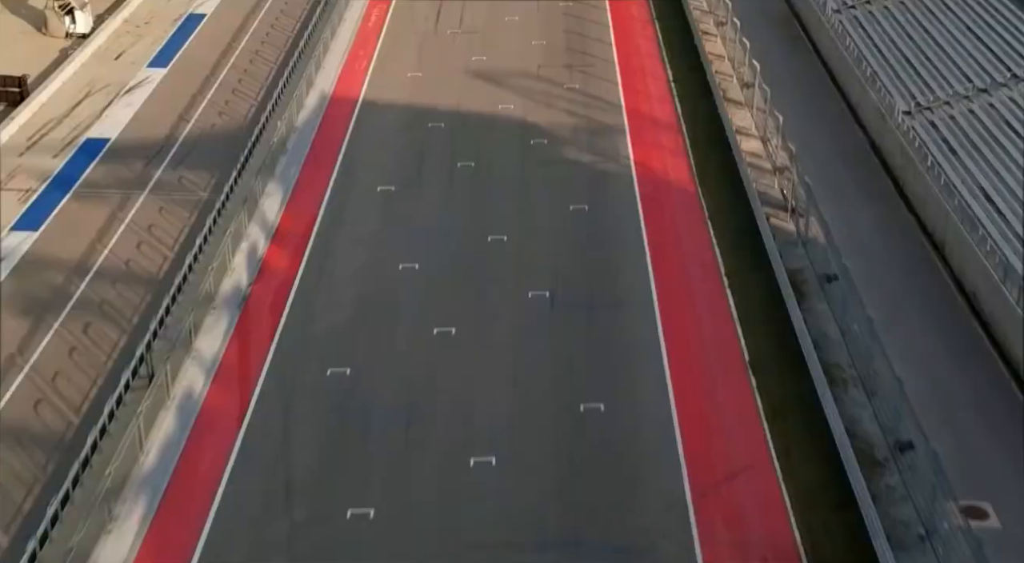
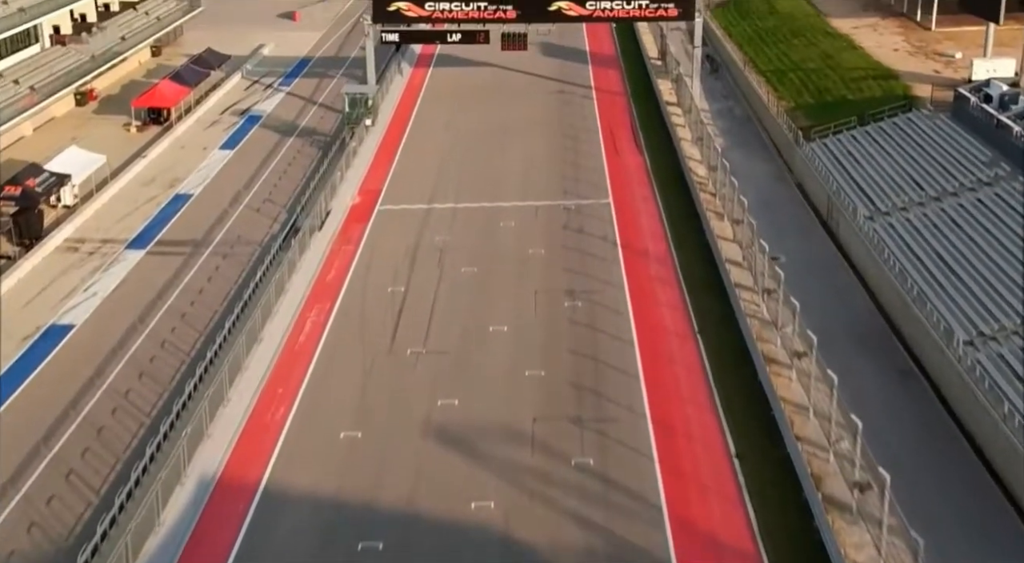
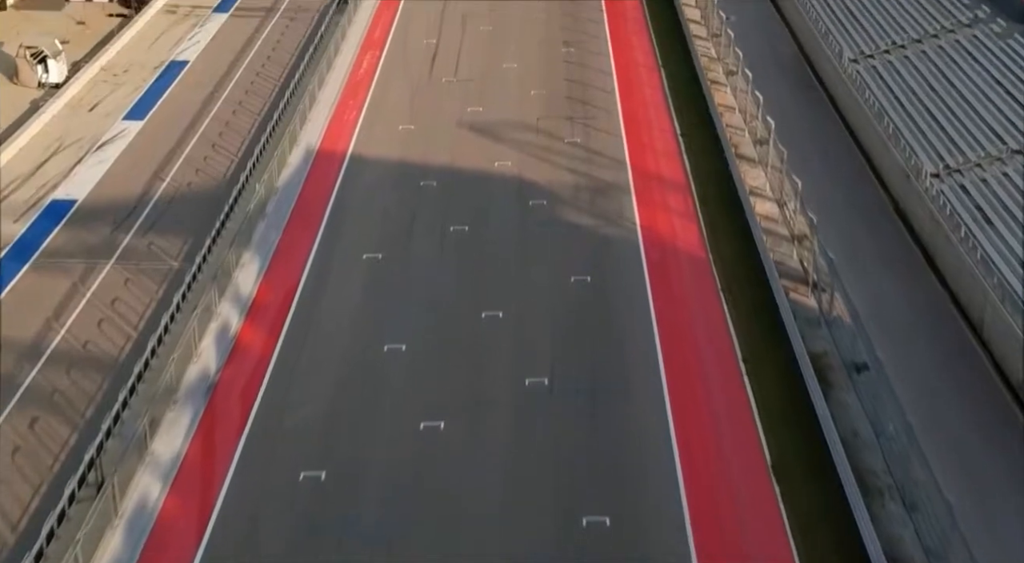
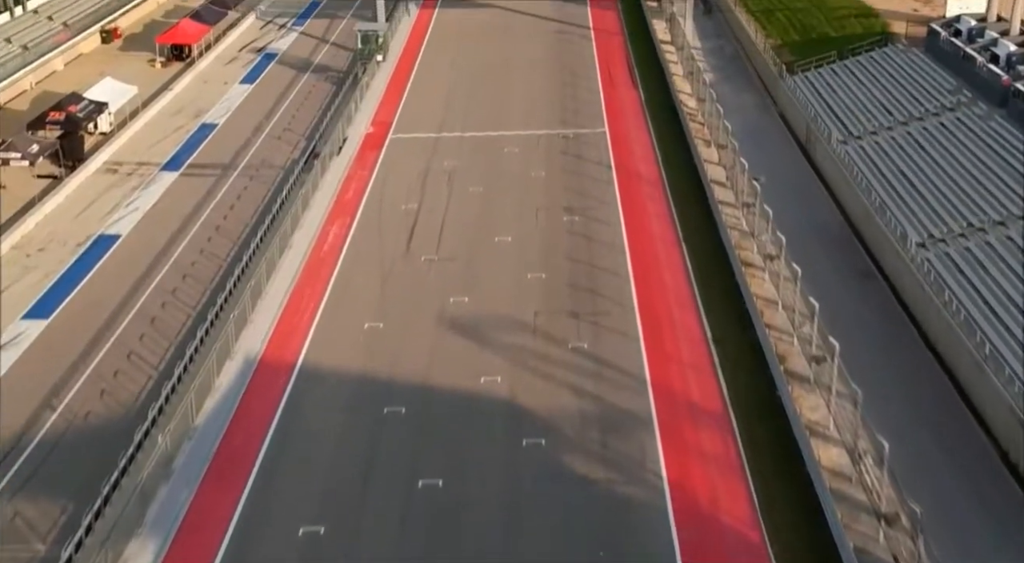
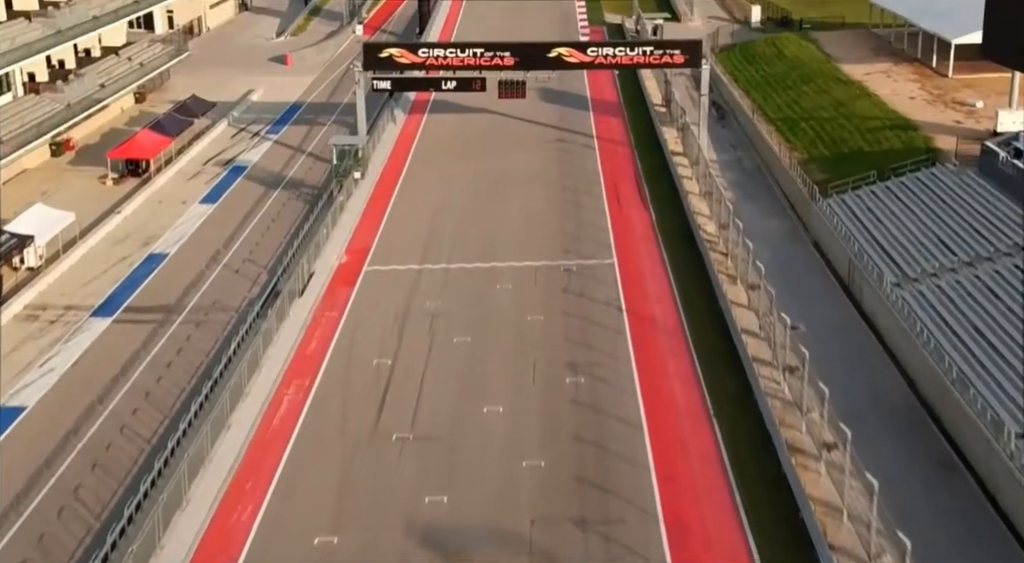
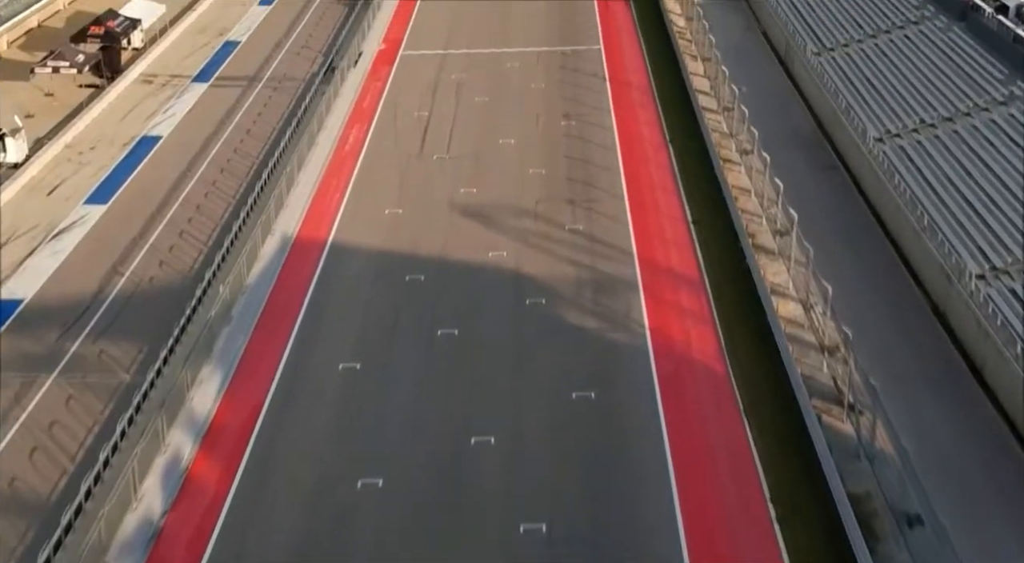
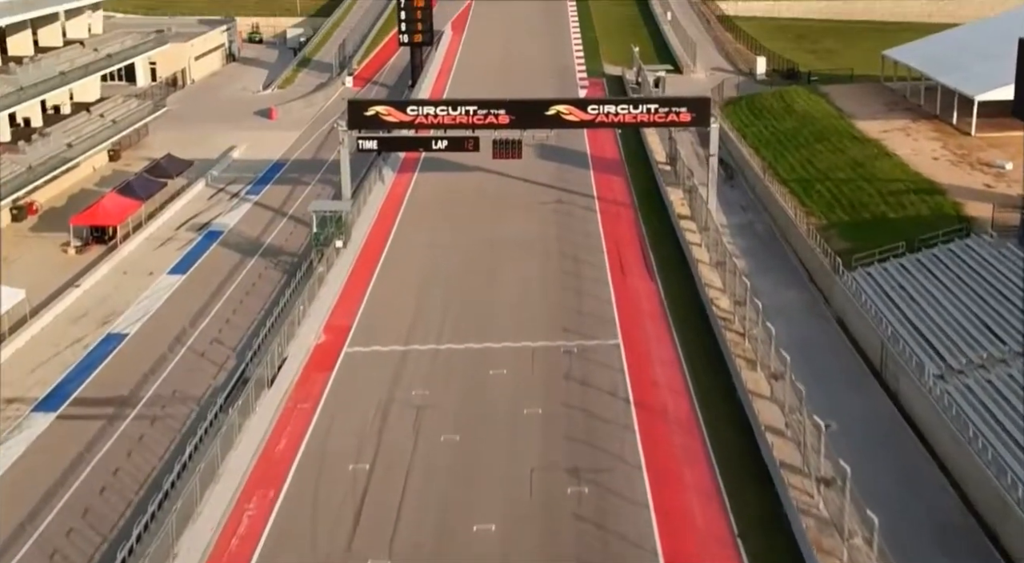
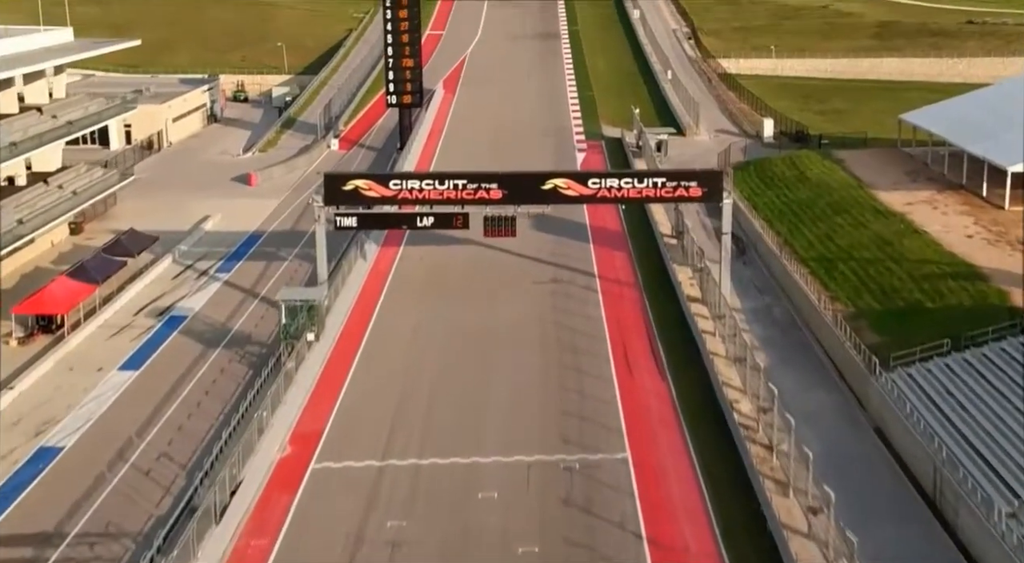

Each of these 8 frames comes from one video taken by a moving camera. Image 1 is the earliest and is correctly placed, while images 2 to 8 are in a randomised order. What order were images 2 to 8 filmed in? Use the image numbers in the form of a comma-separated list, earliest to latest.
3, 6, 4, 2, 5, 7, 8
